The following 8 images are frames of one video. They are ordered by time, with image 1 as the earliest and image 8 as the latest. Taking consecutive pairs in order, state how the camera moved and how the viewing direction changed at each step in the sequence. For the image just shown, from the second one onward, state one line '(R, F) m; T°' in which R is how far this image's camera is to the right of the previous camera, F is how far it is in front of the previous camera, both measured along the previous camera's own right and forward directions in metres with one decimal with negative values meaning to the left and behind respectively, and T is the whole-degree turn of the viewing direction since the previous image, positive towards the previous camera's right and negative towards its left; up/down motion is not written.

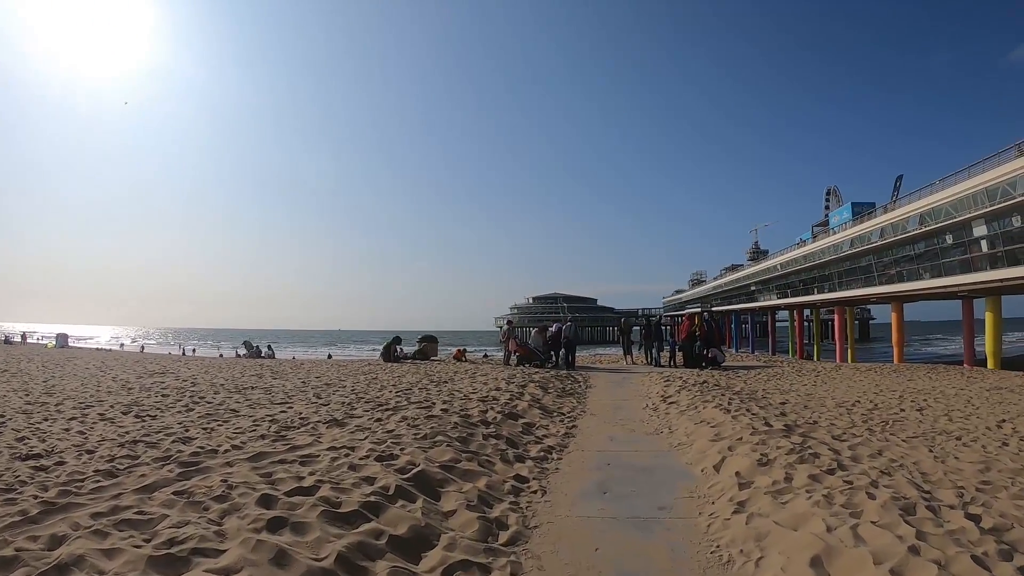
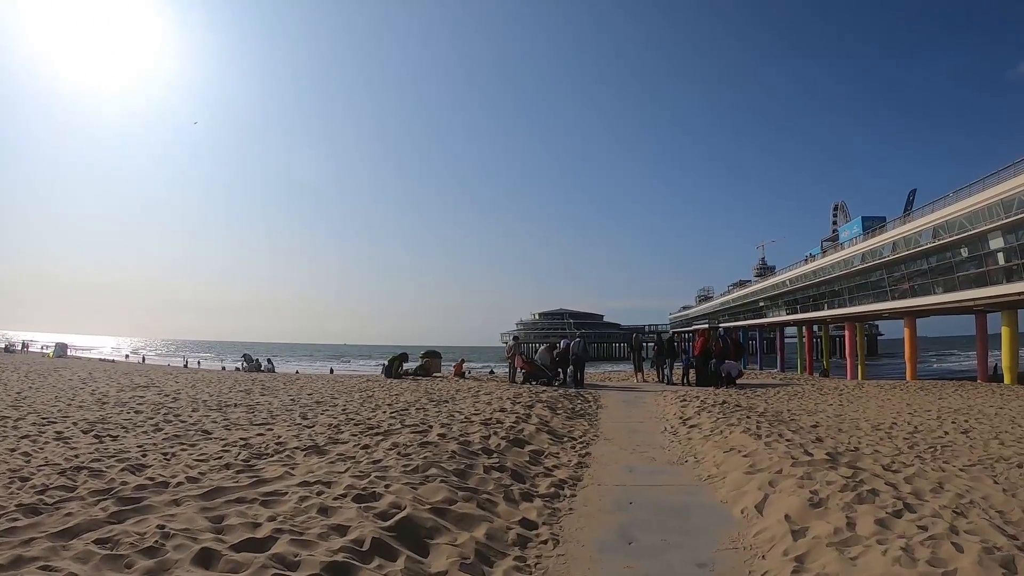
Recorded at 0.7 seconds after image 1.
(0.0, +0.8) m; 0°
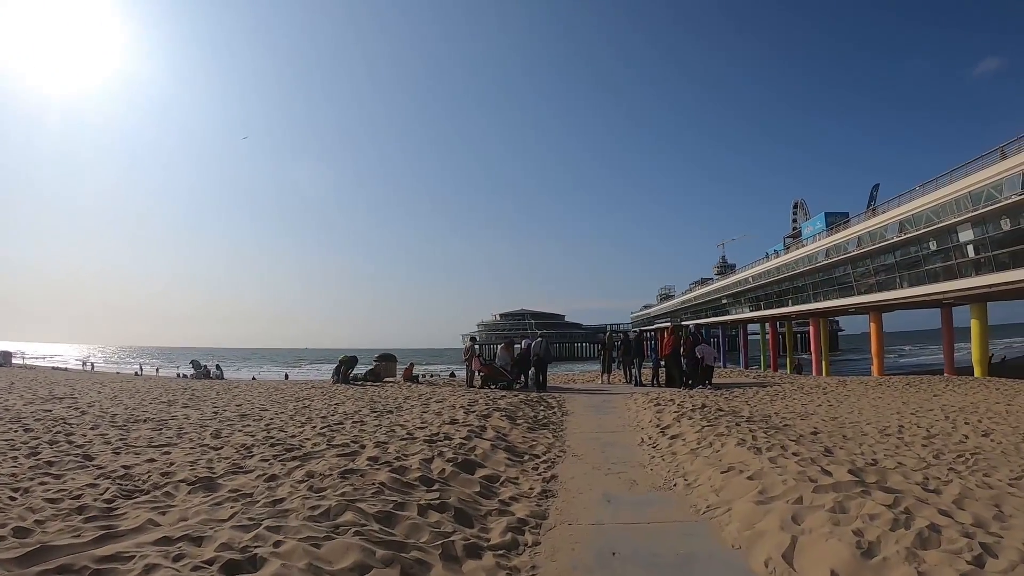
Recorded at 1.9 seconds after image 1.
(+0.2, +1.3) m; +4°
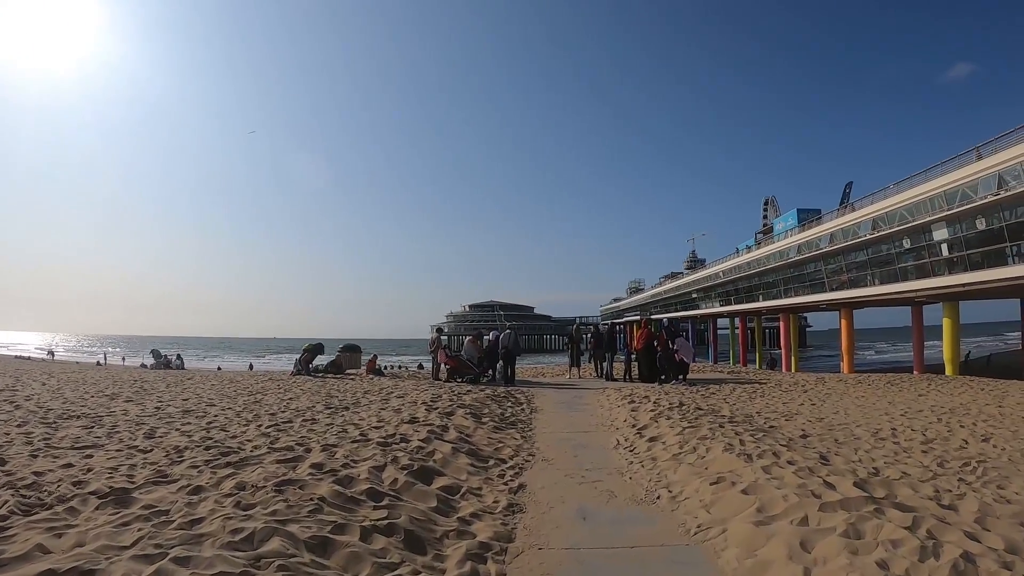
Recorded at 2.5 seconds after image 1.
(0.0, +0.7) m; +3°
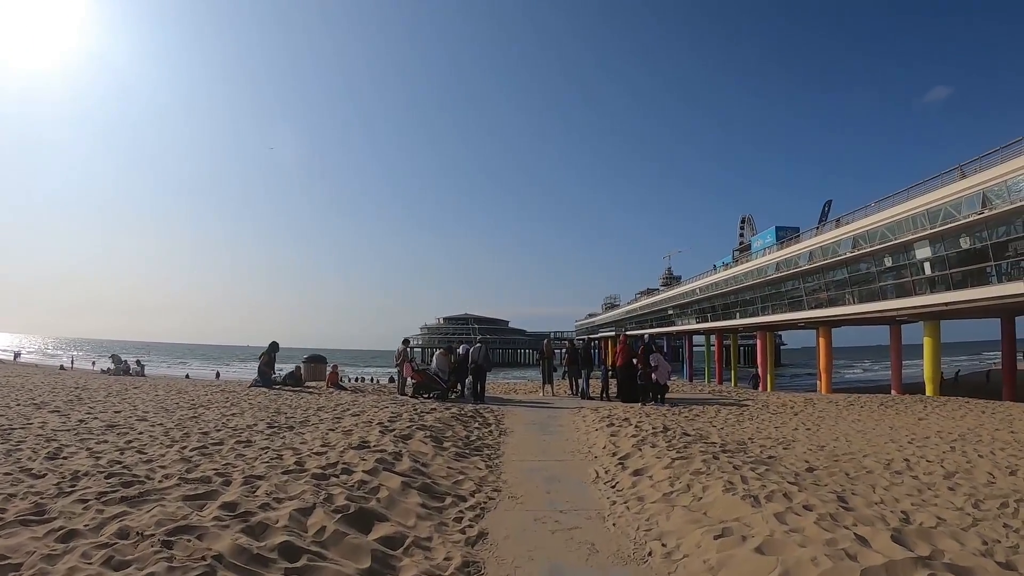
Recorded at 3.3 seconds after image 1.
(+0.1, +0.9) m; +2°
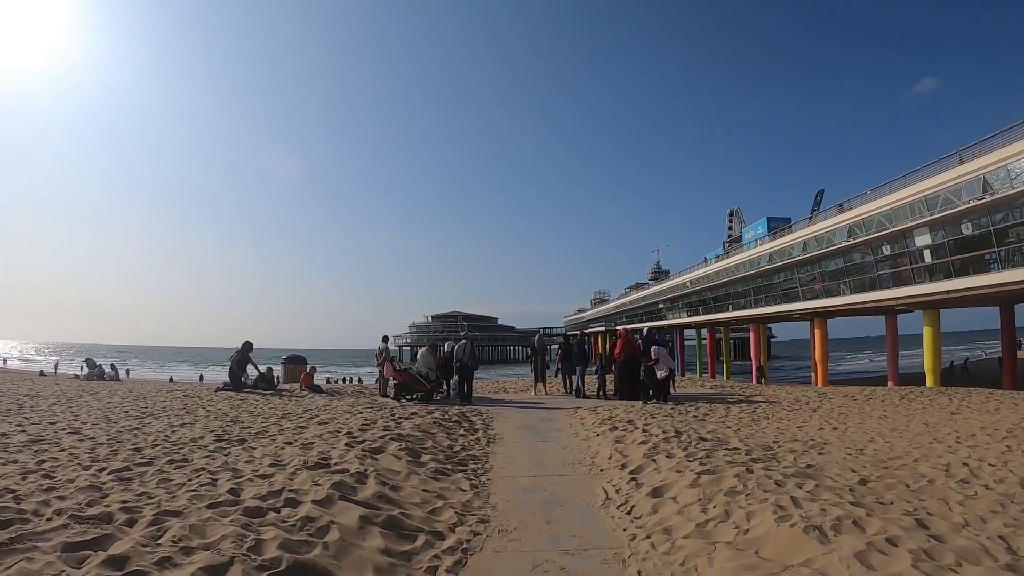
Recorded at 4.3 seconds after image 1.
(0.0, +1.1) m; +1°
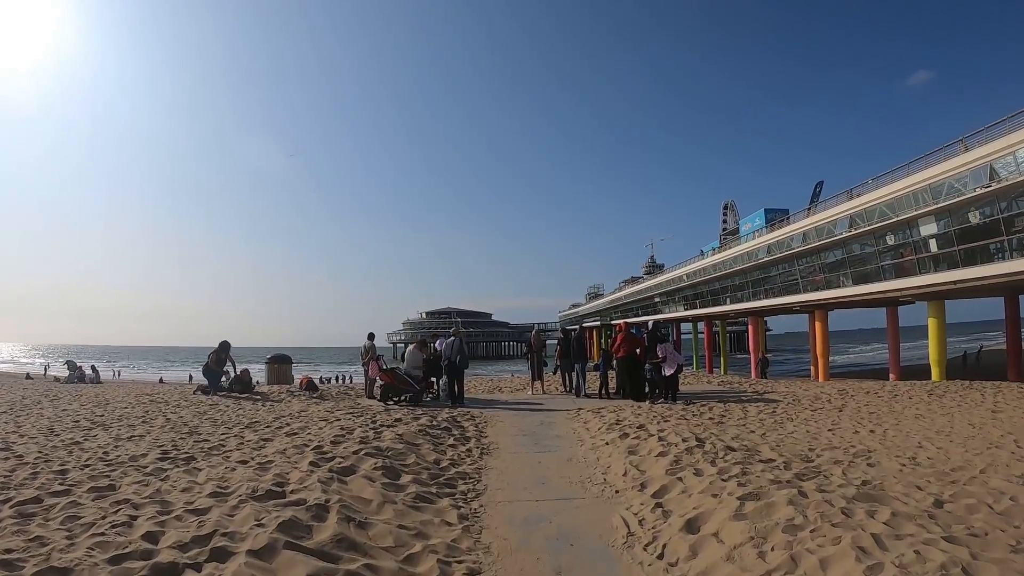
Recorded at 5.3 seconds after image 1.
(0.0, +0.9) m; +1°
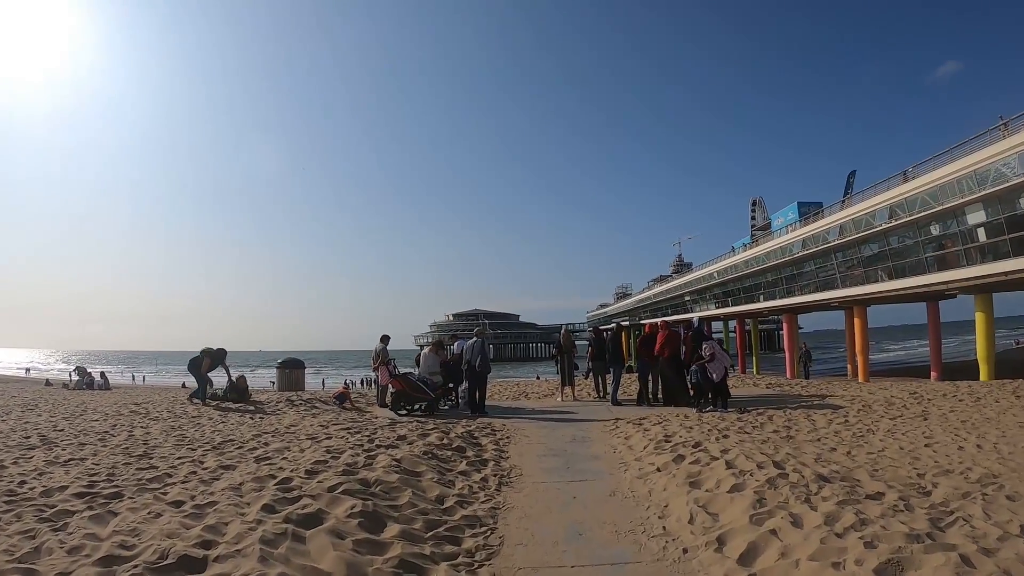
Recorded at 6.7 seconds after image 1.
(0.0, +1.3) m; -2°
